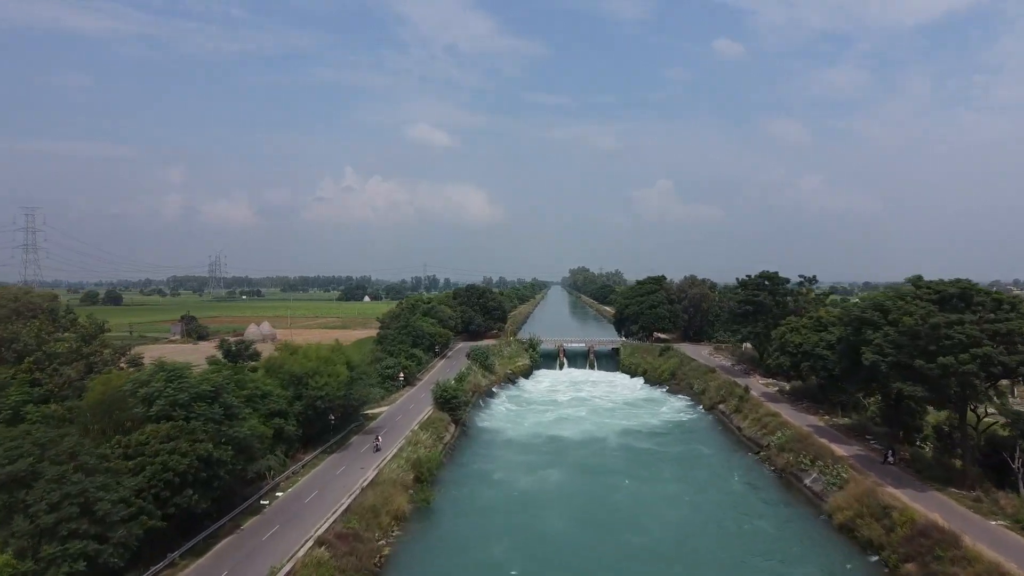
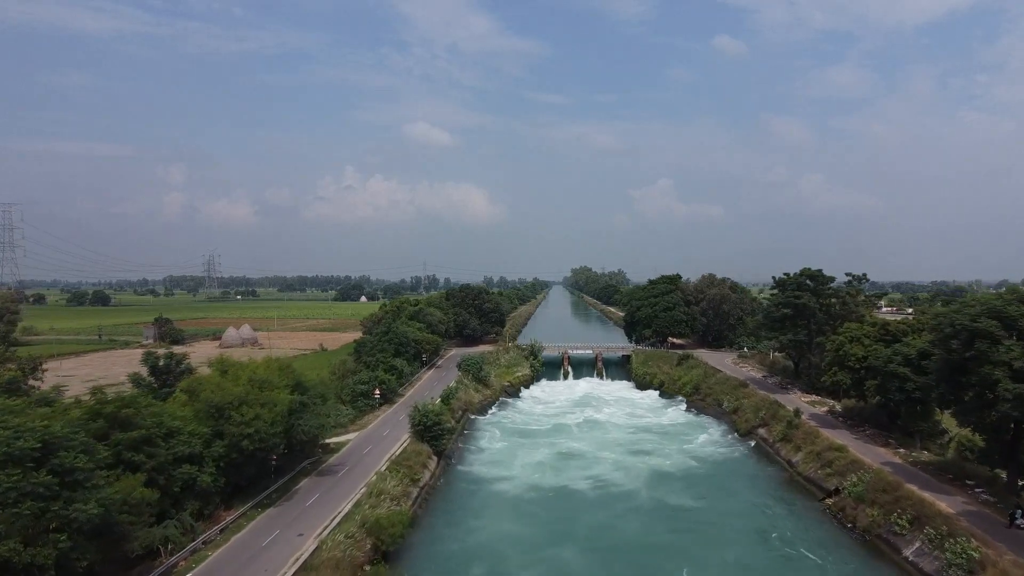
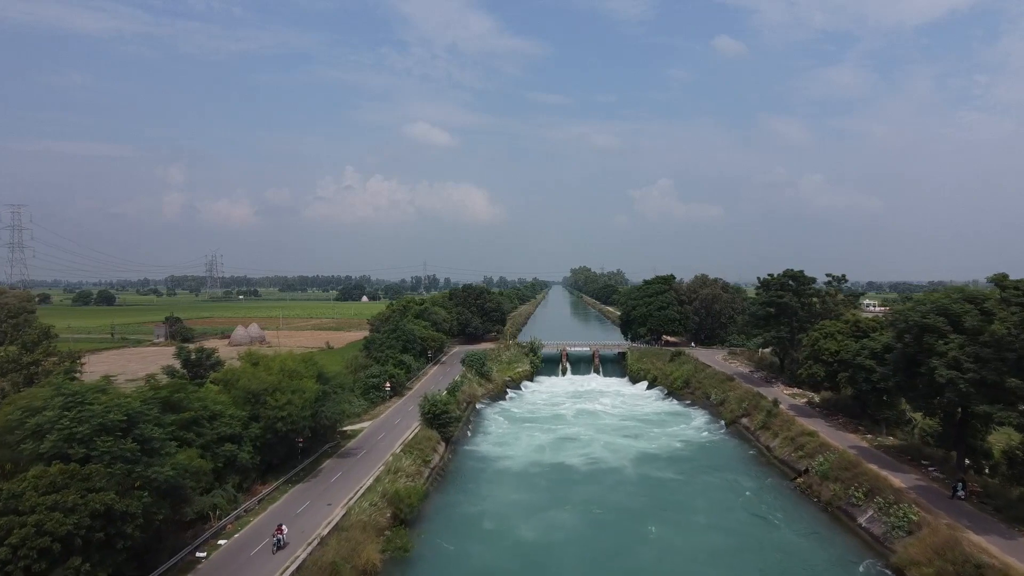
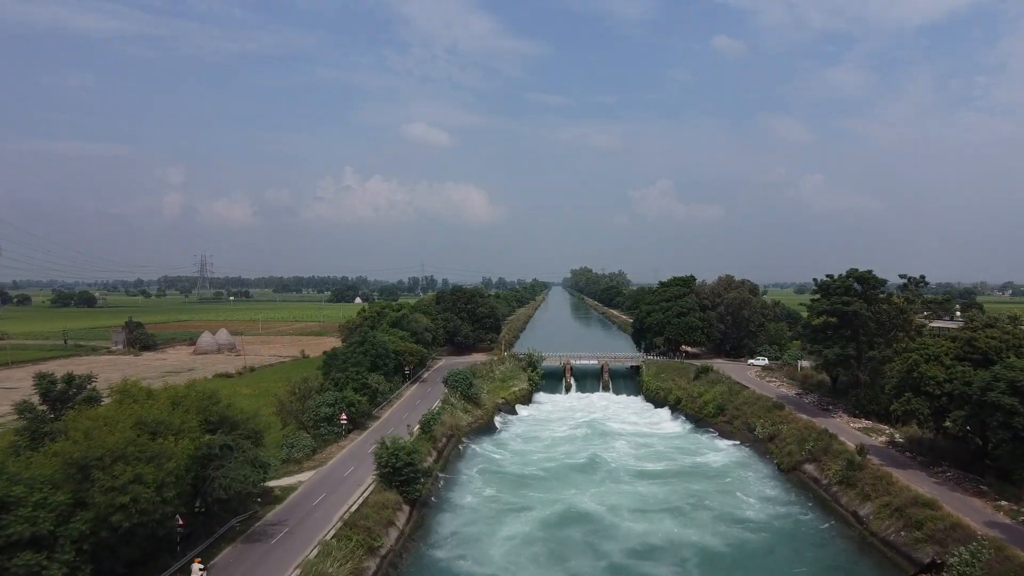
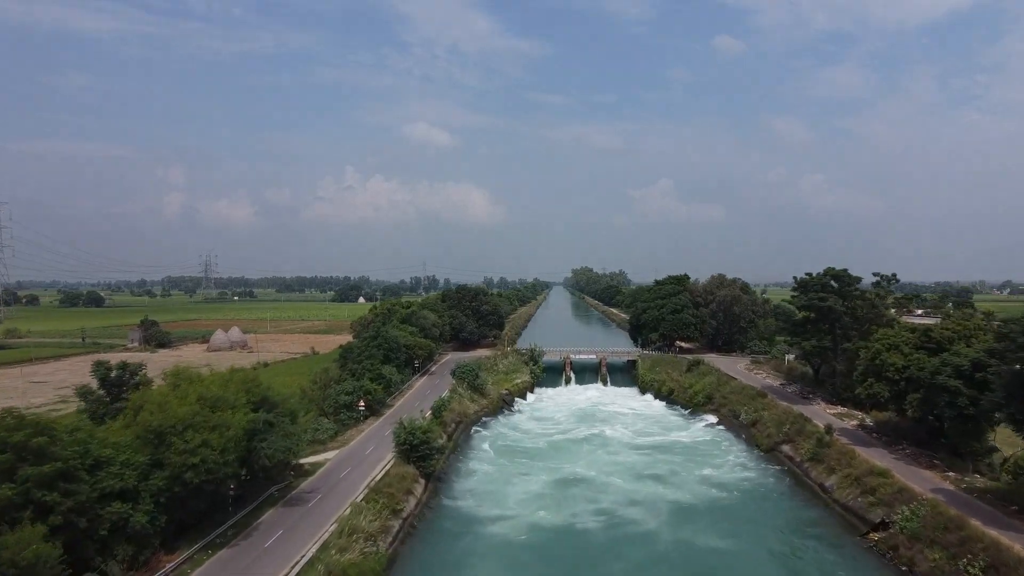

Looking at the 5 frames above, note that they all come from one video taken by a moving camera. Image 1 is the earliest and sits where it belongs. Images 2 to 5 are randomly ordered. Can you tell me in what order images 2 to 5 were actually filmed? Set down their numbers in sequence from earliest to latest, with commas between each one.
3, 2, 5, 4
